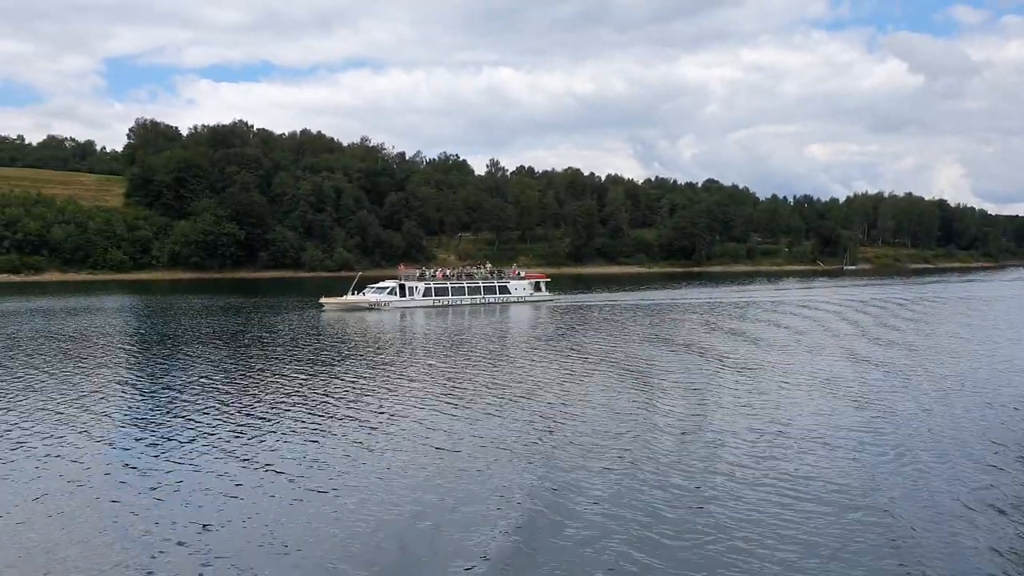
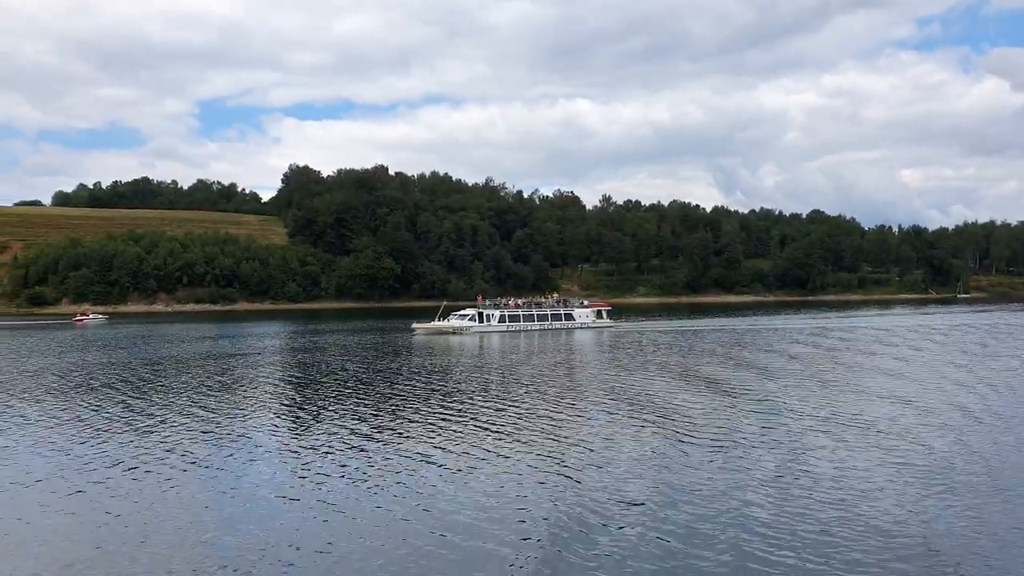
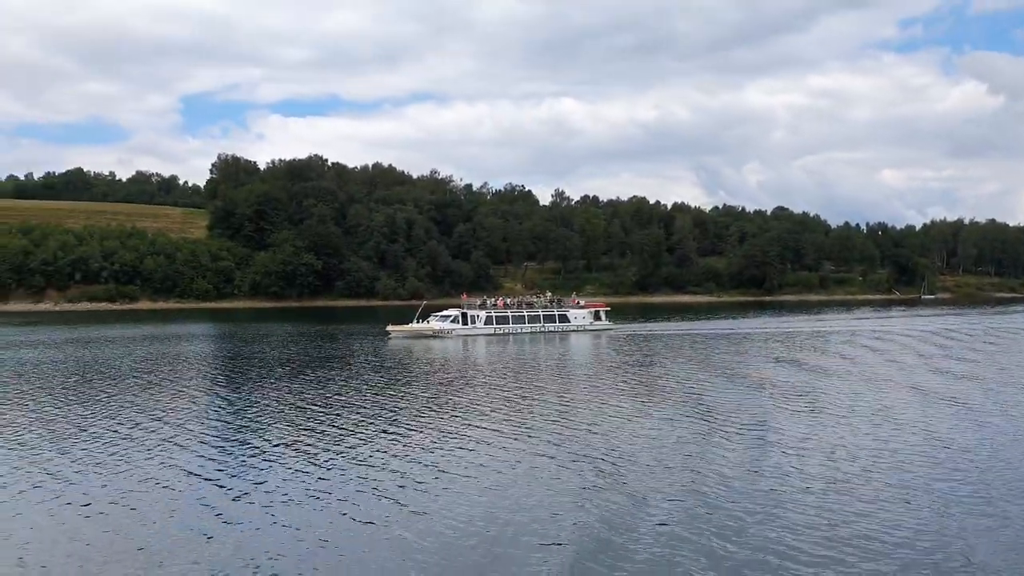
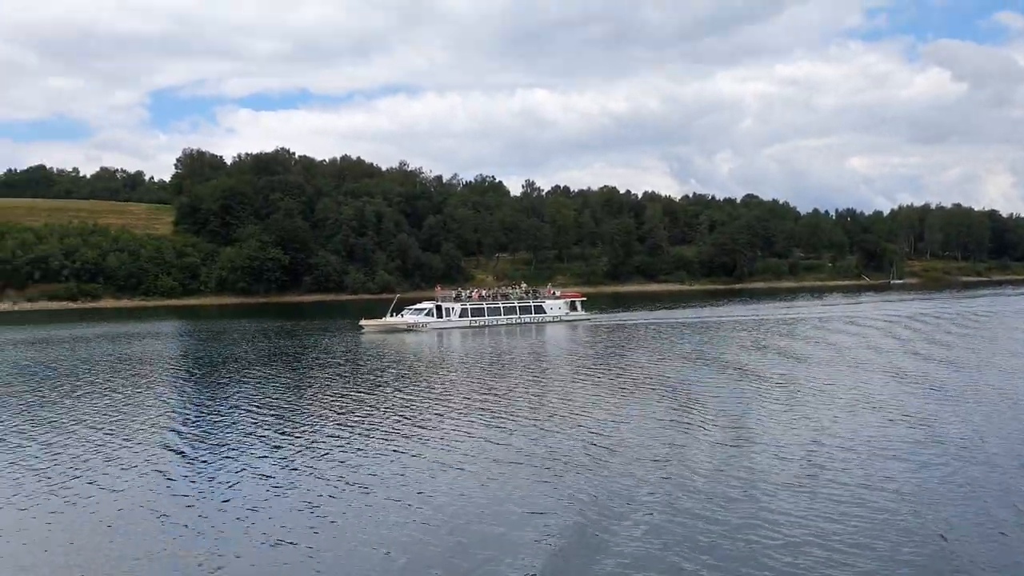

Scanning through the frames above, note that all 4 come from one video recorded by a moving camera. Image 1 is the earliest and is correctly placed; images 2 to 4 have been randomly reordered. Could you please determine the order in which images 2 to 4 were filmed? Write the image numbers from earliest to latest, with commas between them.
4, 3, 2
